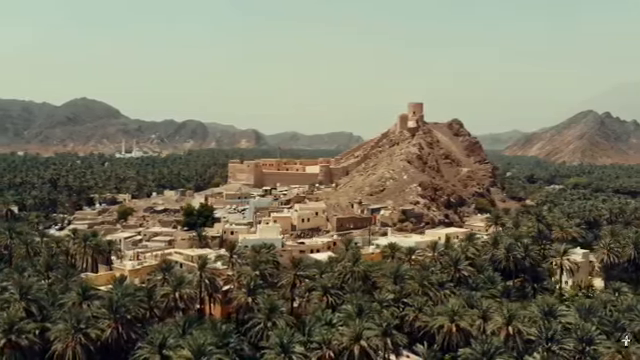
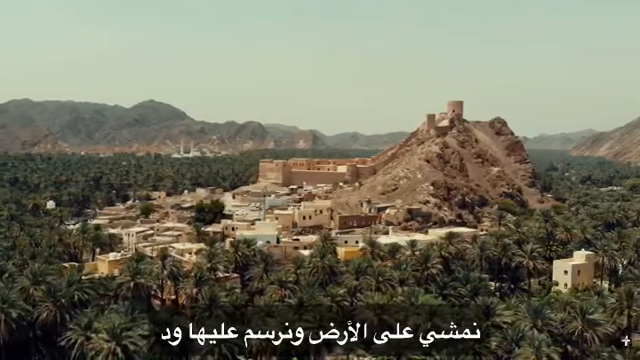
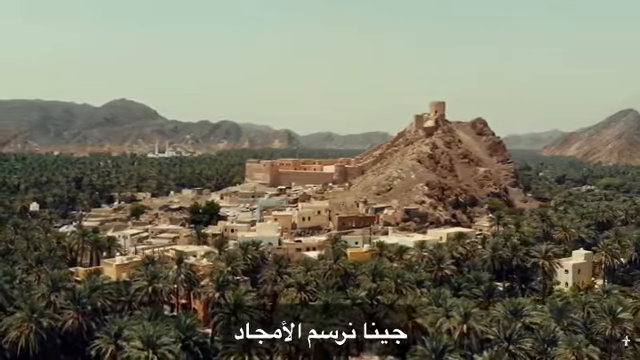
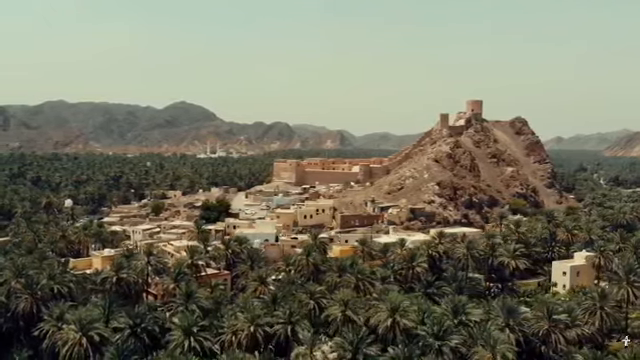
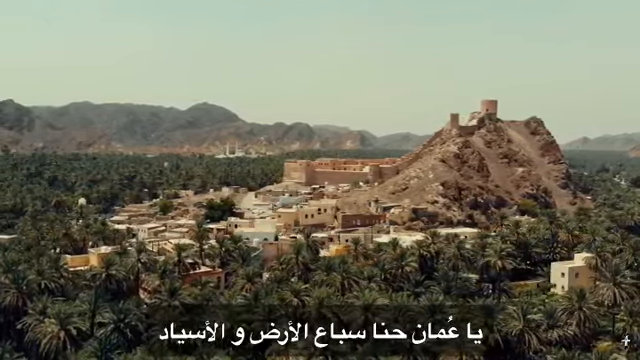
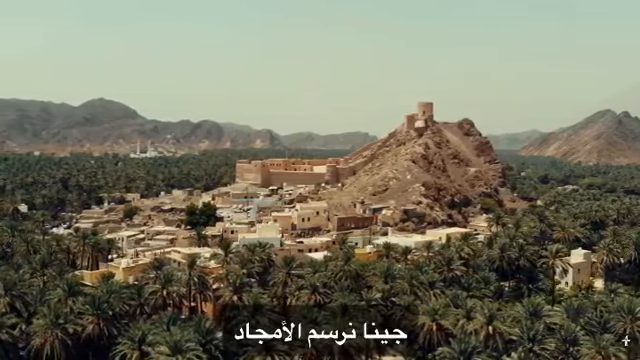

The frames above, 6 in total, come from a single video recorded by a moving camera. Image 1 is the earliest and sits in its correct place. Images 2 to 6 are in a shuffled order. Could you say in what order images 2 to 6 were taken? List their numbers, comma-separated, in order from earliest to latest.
6, 3, 2, 4, 5
